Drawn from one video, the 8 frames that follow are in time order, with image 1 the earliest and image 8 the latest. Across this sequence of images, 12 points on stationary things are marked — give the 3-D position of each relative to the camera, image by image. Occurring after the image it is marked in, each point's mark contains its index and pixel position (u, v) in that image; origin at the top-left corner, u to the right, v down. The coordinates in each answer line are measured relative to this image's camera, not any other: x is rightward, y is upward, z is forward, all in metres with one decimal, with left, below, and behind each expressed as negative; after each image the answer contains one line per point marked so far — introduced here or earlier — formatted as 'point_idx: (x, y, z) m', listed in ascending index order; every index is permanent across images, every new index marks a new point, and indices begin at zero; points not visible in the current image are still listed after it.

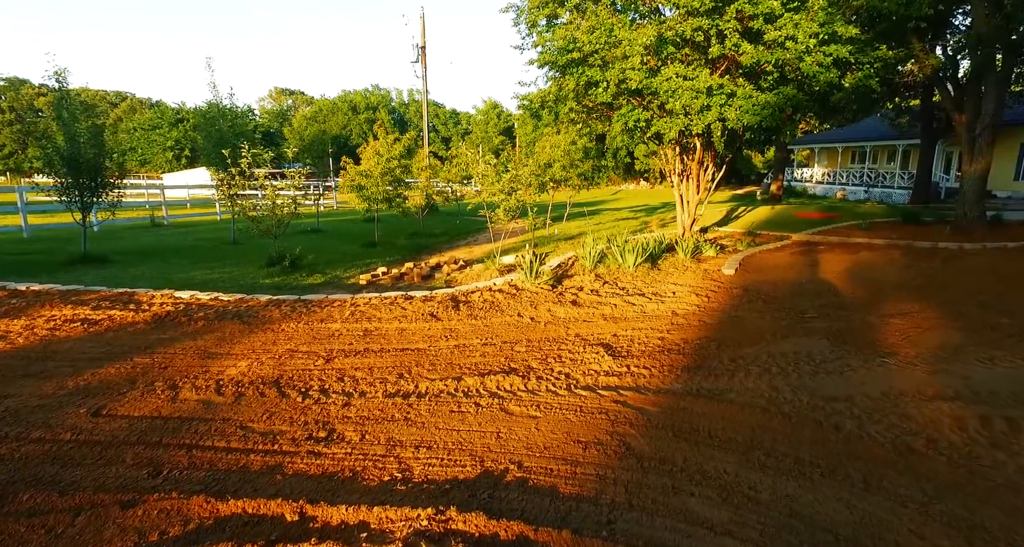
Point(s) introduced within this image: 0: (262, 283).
0: (-3.8, -0.1, +8.8) m
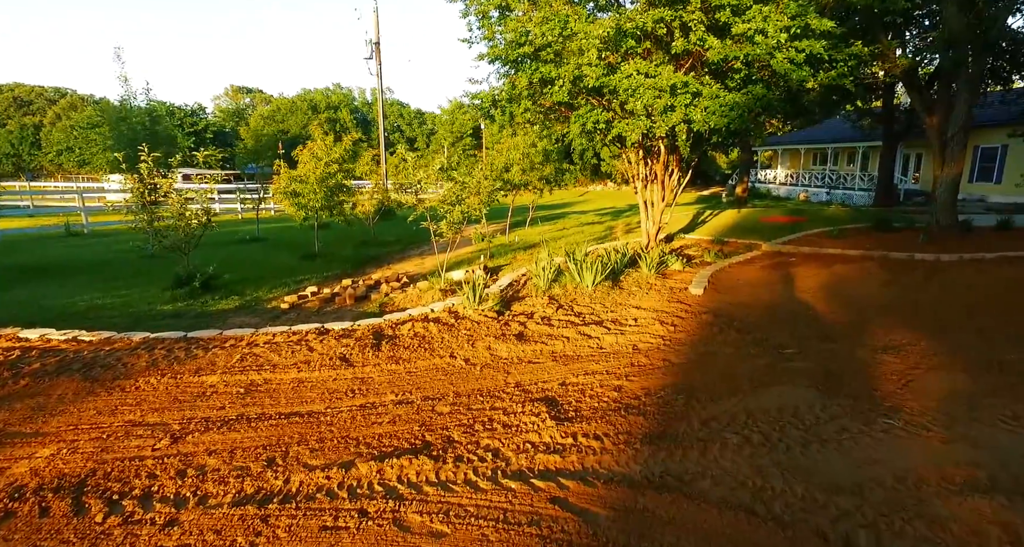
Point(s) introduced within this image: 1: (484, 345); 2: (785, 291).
0: (-4.6, -0.5, +7.5) m
1: (-0.3, -0.7, +5.8) m
2: (+3.9, -0.3, +8.2) m
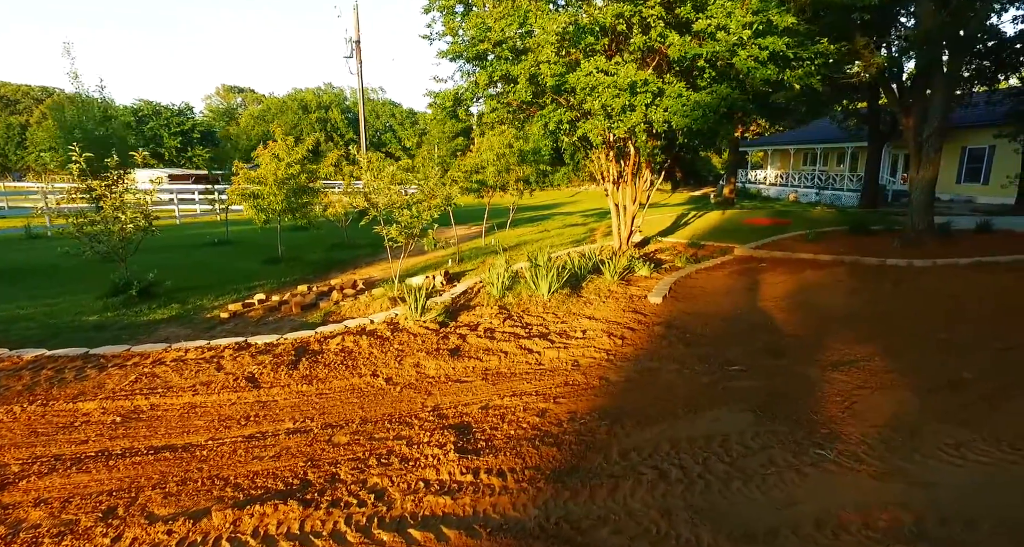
0: (-5.3, -0.6, +7.0) m
1: (-0.9, -0.8, +5.4) m
2: (+3.2, -0.4, +7.9) m
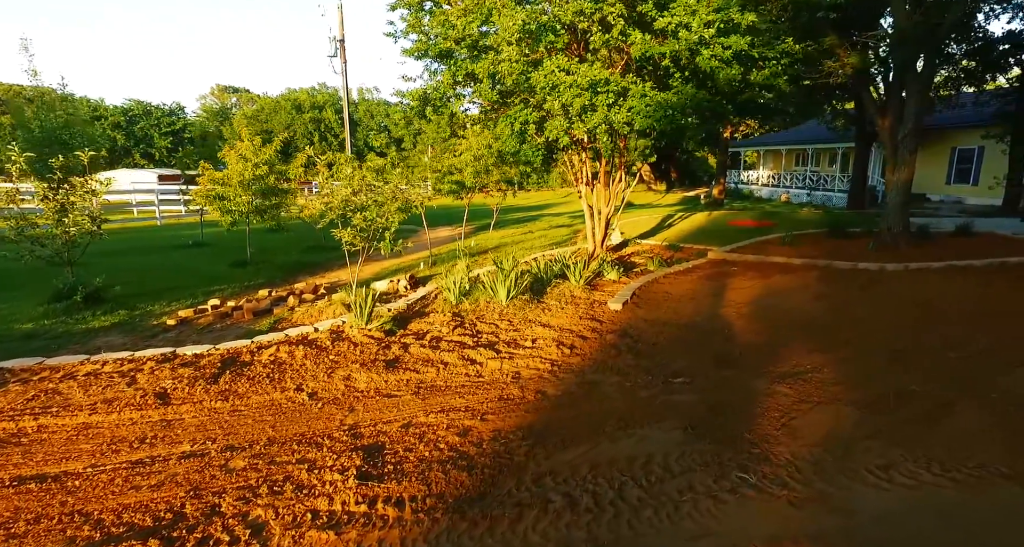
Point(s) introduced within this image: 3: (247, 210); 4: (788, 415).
0: (-5.8, -0.7, +6.8) m
1: (-1.5, -0.9, +5.1) m
2: (+2.6, -0.4, +7.7) m
3: (-5.8, +1.4, +12.5) m
4: (+2.0, -1.0, +4.2) m
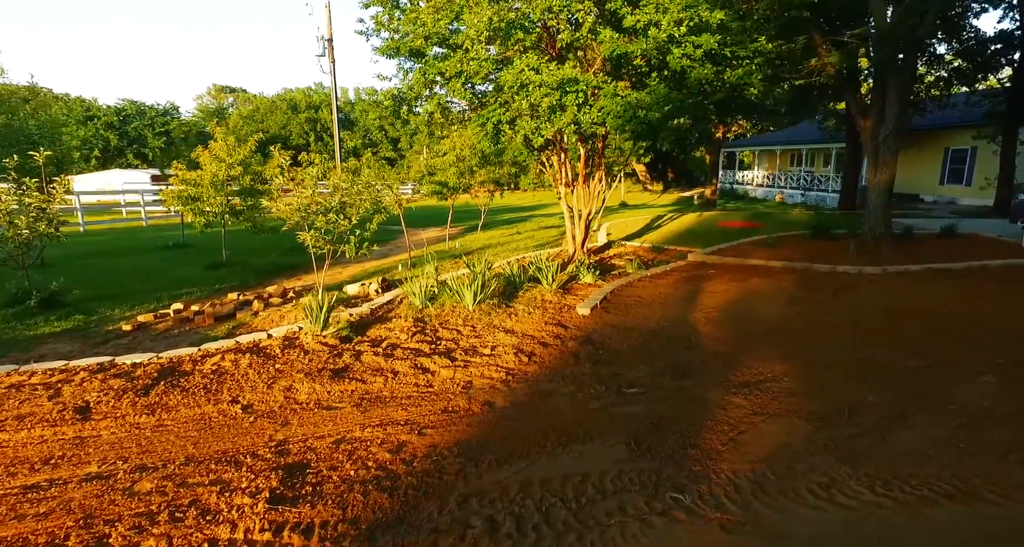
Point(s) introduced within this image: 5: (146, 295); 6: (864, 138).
0: (-6.3, -0.7, +6.5) m
1: (-1.9, -1.0, +4.9) m
2: (+2.2, -0.5, +7.5) m
3: (-6.2, +1.3, +12.3) m
4: (+1.6, -1.1, +4.0) m
5: (-6.1, -0.4, +9.6) m
6: (+6.7, +2.6, +11.0) m
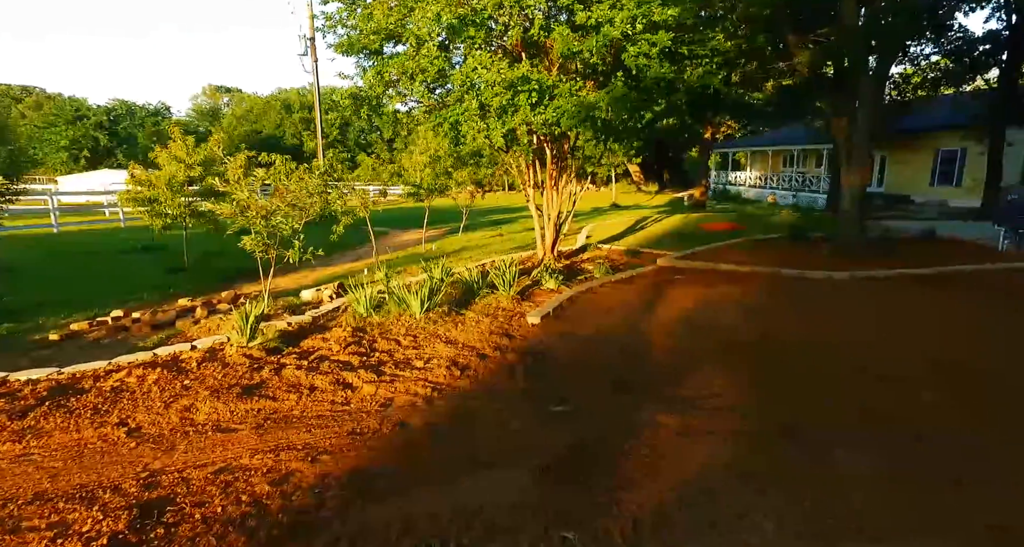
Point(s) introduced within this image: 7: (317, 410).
0: (-6.9, -0.8, +6.2) m
1: (-2.6, -1.0, +4.6) m
2: (+1.5, -0.6, +7.1) m
3: (-6.9, +1.2, +11.9) m
4: (+0.9, -1.2, +3.7) m
5: (-6.7, -0.4, +9.2) m
6: (+6.0, +2.5, +10.7) m
7: (-1.6, -1.1, +4.7) m
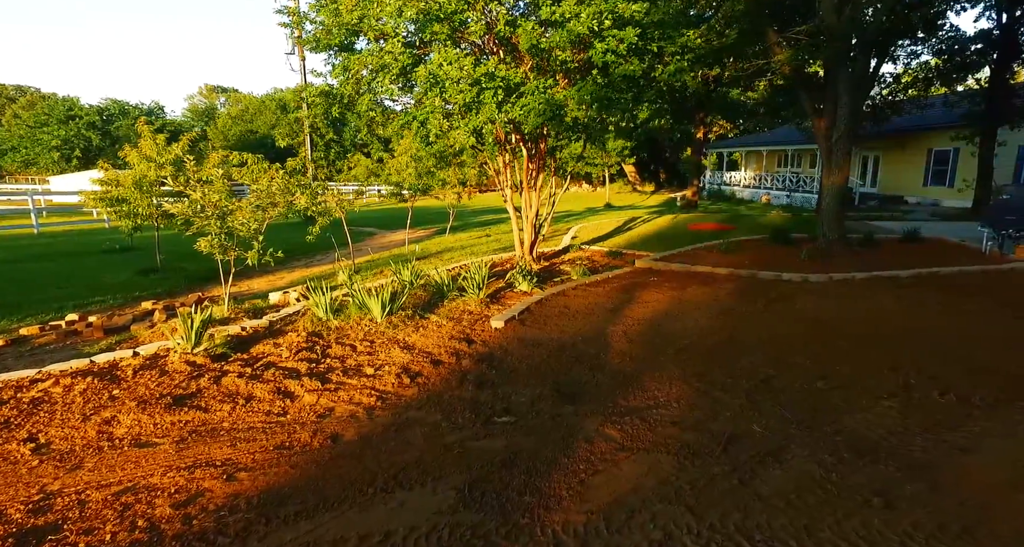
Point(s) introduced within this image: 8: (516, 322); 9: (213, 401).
0: (-7.4, -0.8, +5.9) m
1: (-3.0, -1.1, +4.3) m
2: (+1.1, -0.6, +6.9) m
3: (-7.4, +1.2, +11.7) m
4: (+0.5, -1.2, +3.4) m
5: (-7.2, -0.5, +8.9) m
6: (+5.6, +2.5, +10.4) m
7: (-2.0, -1.1, +4.4) m
8: (+0.1, -0.6, +7.0) m
9: (-2.5, -1.0, +4.8) m
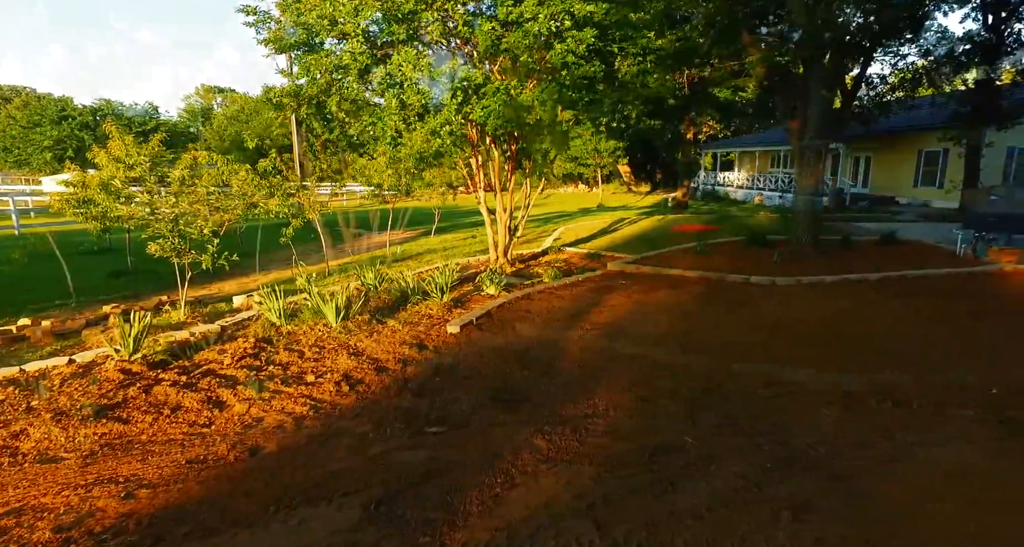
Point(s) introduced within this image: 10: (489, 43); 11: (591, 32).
0: (-7.9, -0.9, +5.7) m
1: (-3.5, -1.1, +4.1) m
2: (+0.6, -0.6, +6.7) m
3: (-7.9, +1.2, +11.5) m
4: (0.0, -1.2, +3.3) m
5: (-7.7, -0.5, +8.8) m
6: (+5.1, +2.4, +10.3) m
7: (-2.5, -1.2, +4.3) m
8: (-0.5, -0.6, +6.9) m
9: (-3.0, -1.1, +4.6) m
10: (-0.3, +2.8, +6.9) m
11: (+1.0, +2.9, +6.7) m
